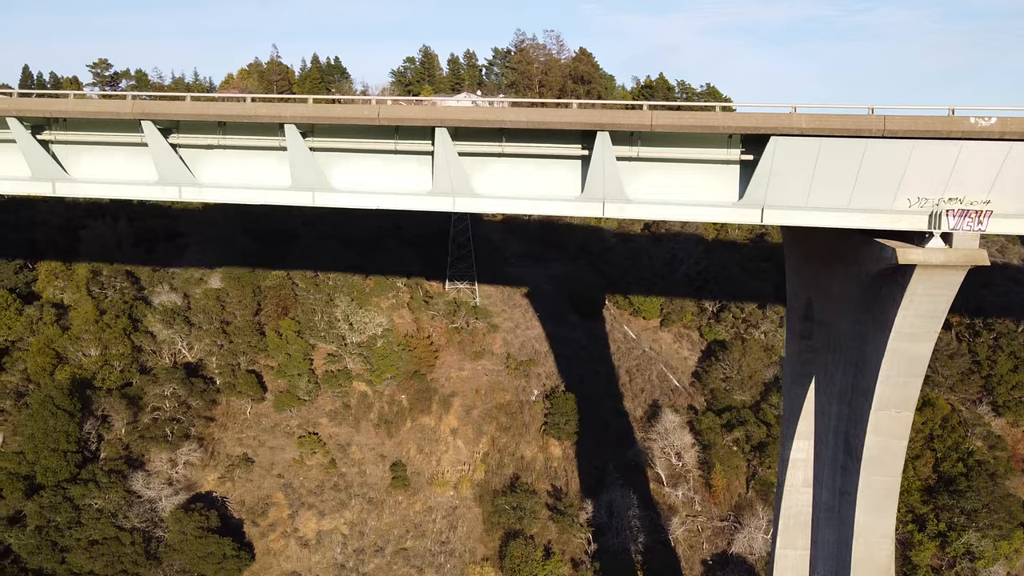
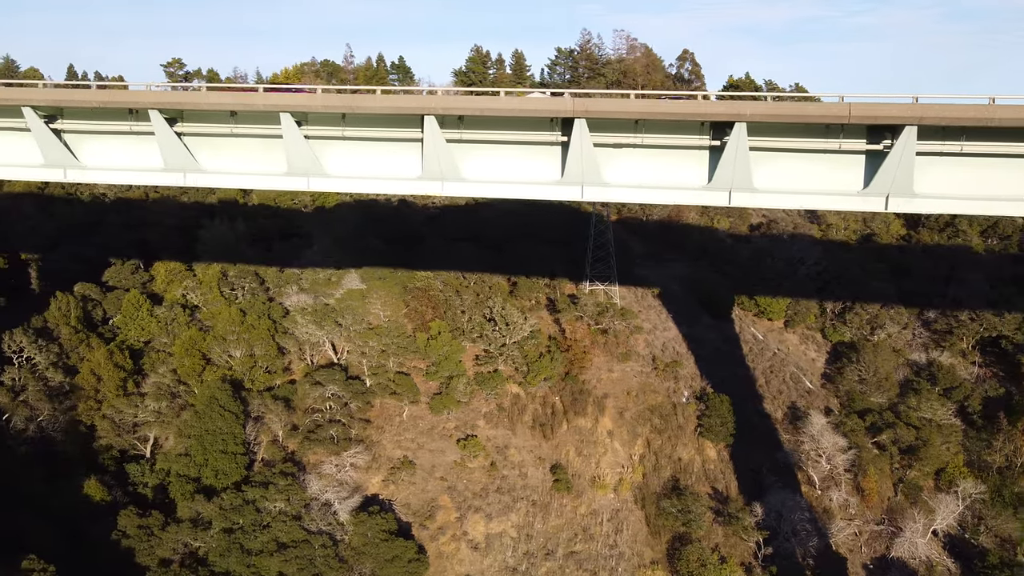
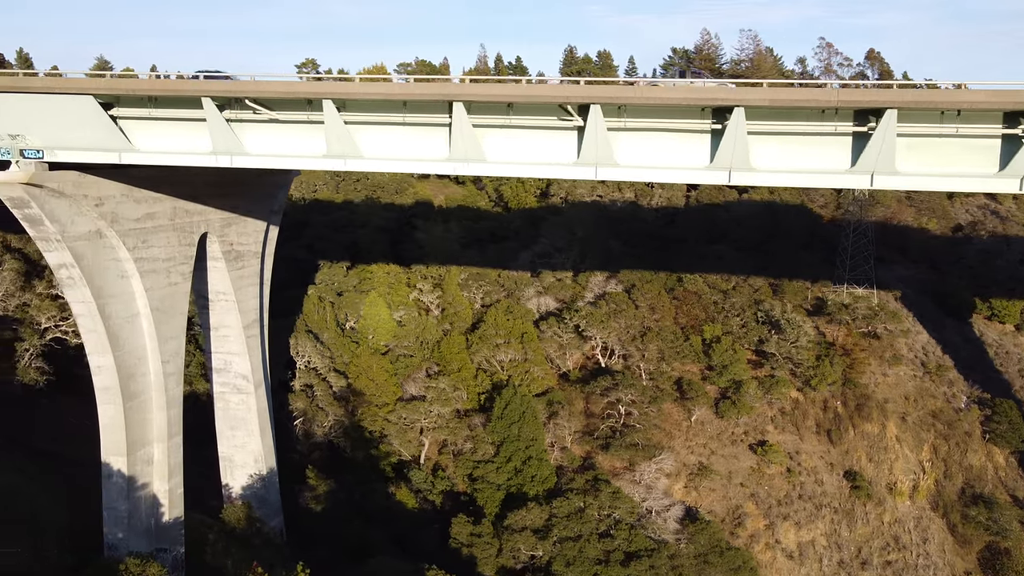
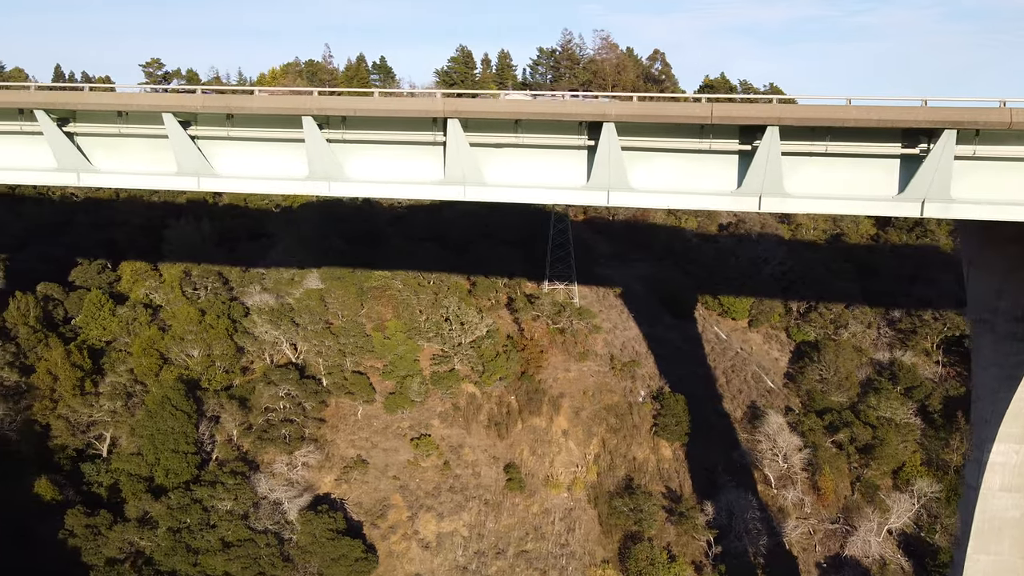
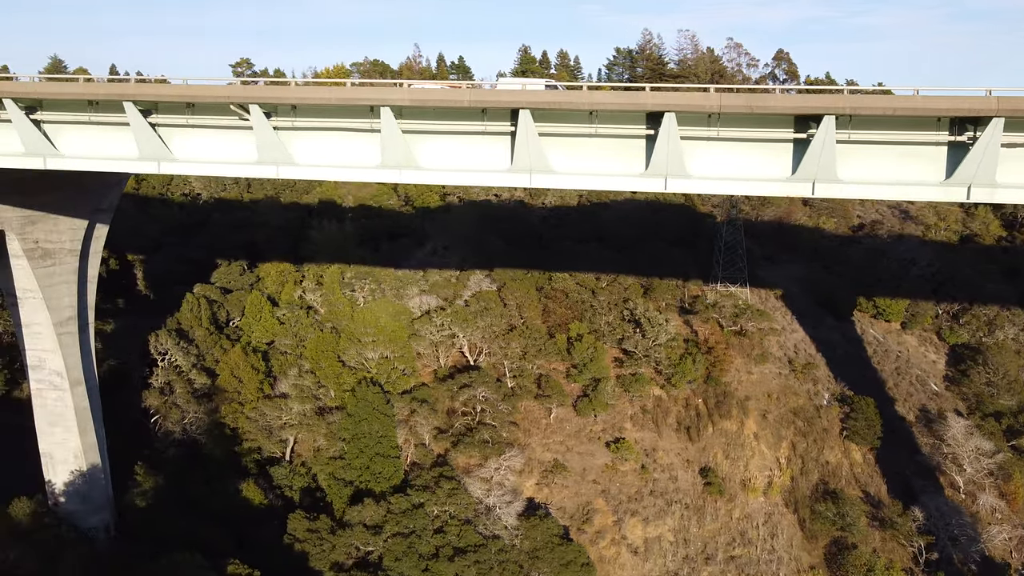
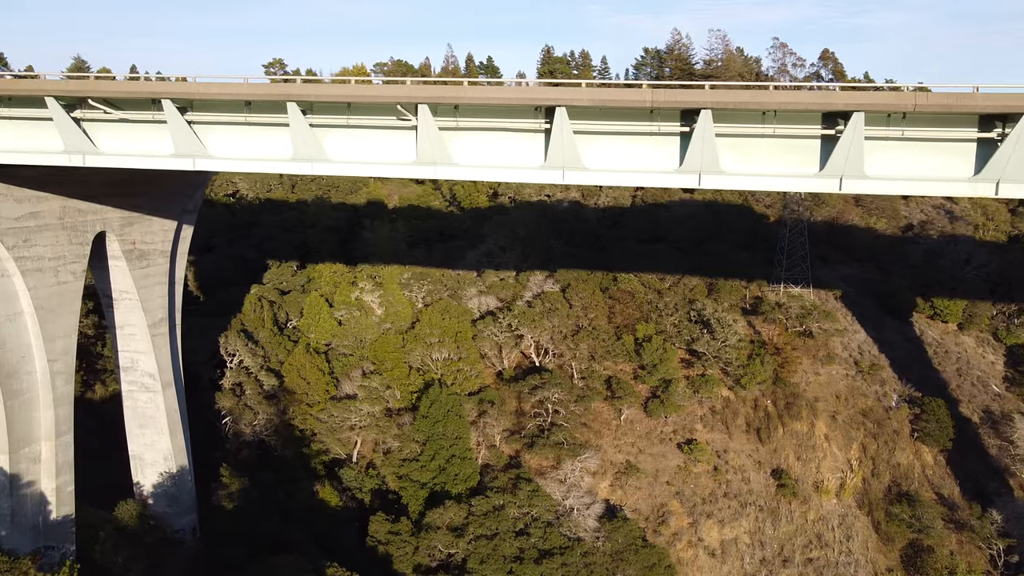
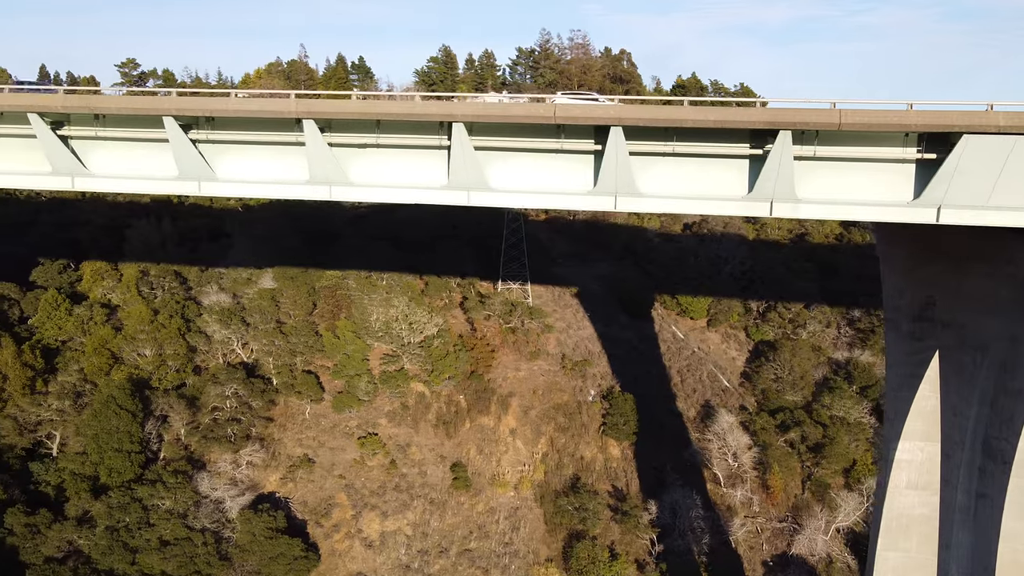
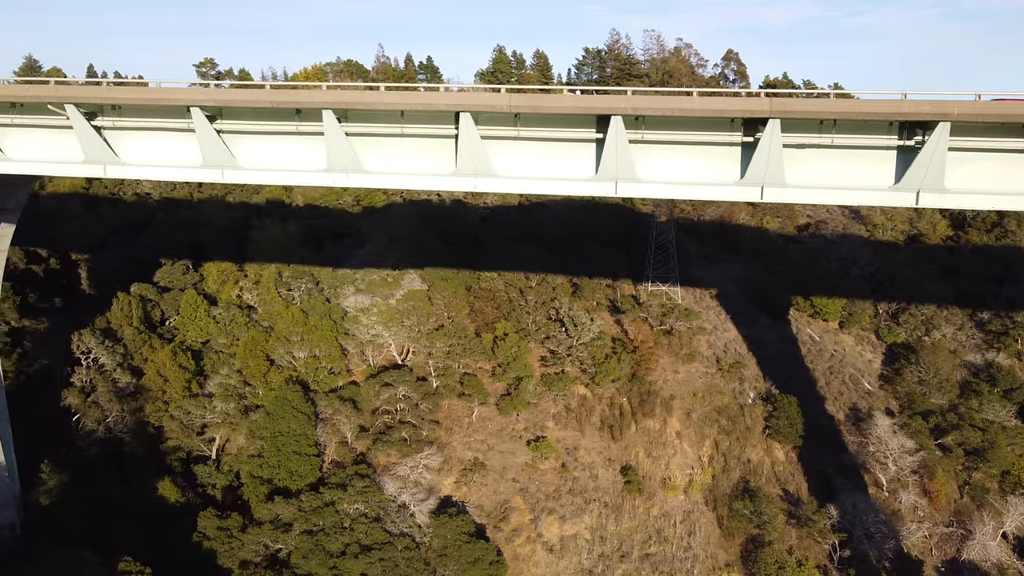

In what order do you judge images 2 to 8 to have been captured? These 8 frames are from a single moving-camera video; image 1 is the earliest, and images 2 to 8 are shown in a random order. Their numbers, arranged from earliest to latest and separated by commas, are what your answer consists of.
7, 4, 2, 8, 5, 6, 3
